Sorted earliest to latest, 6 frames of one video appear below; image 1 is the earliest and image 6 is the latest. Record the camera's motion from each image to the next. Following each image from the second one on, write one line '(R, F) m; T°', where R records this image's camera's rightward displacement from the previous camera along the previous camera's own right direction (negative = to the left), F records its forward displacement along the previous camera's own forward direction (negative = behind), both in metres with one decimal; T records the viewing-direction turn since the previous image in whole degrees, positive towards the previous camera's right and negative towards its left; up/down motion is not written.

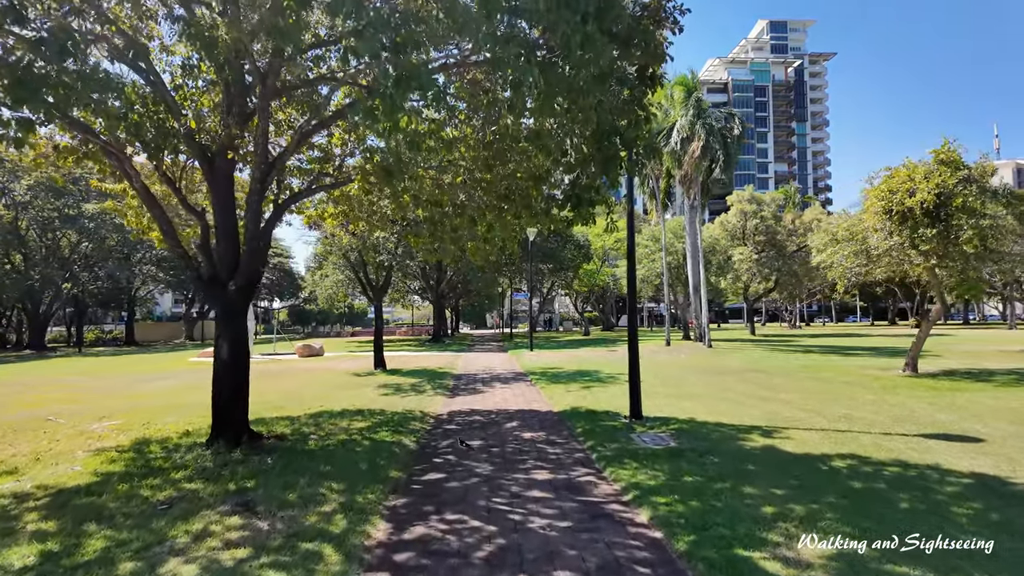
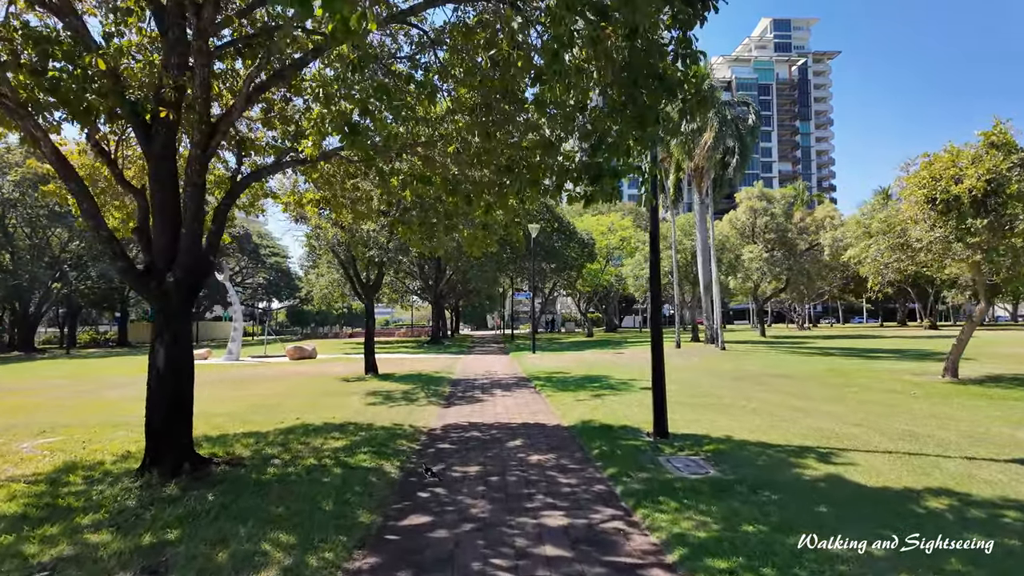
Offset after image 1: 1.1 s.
(0.0, +1.5) m; 0°
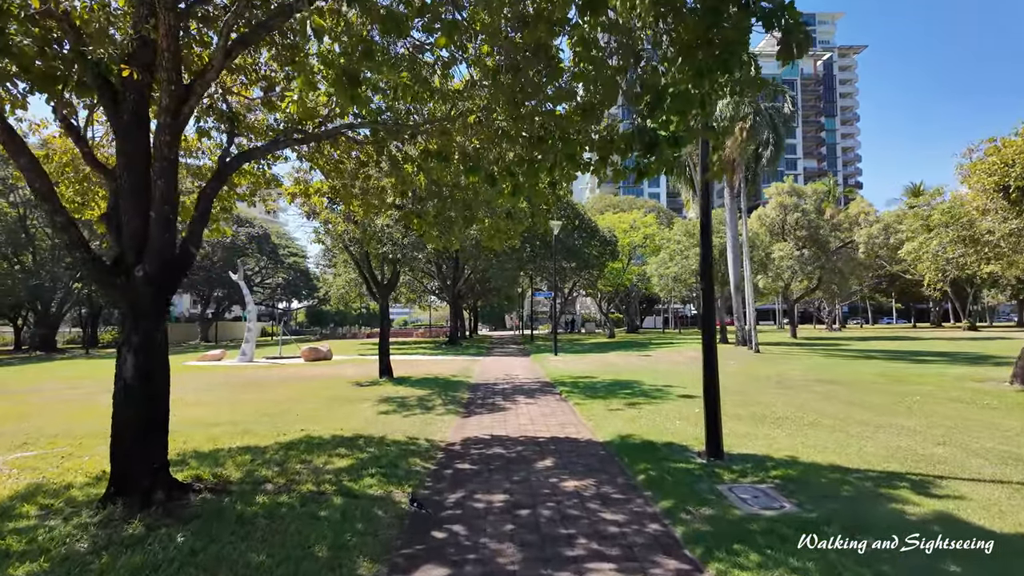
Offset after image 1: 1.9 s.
(-0.1, +1.1) m; -2°
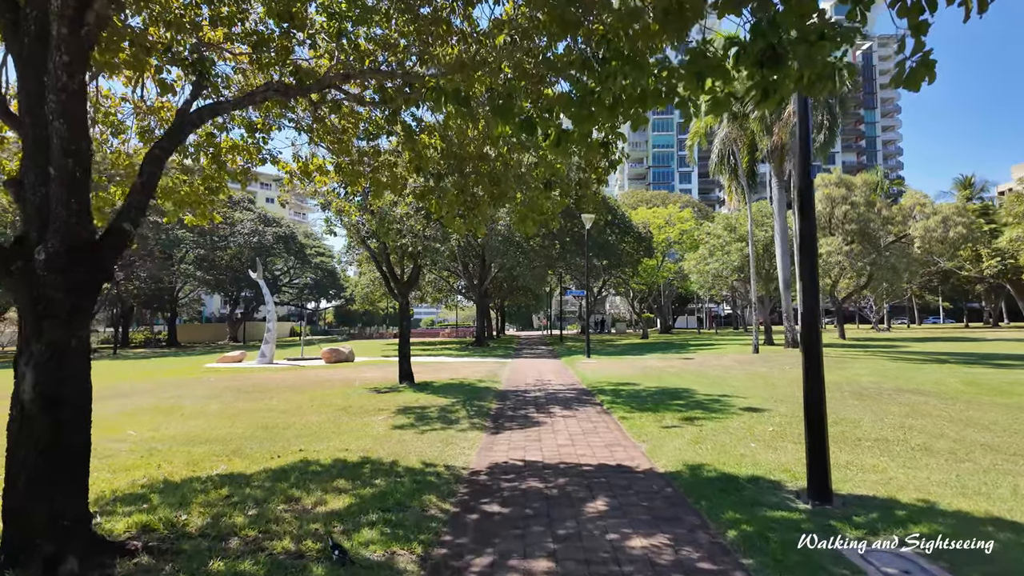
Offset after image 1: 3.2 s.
(-0.1, +1.7) m; -3°
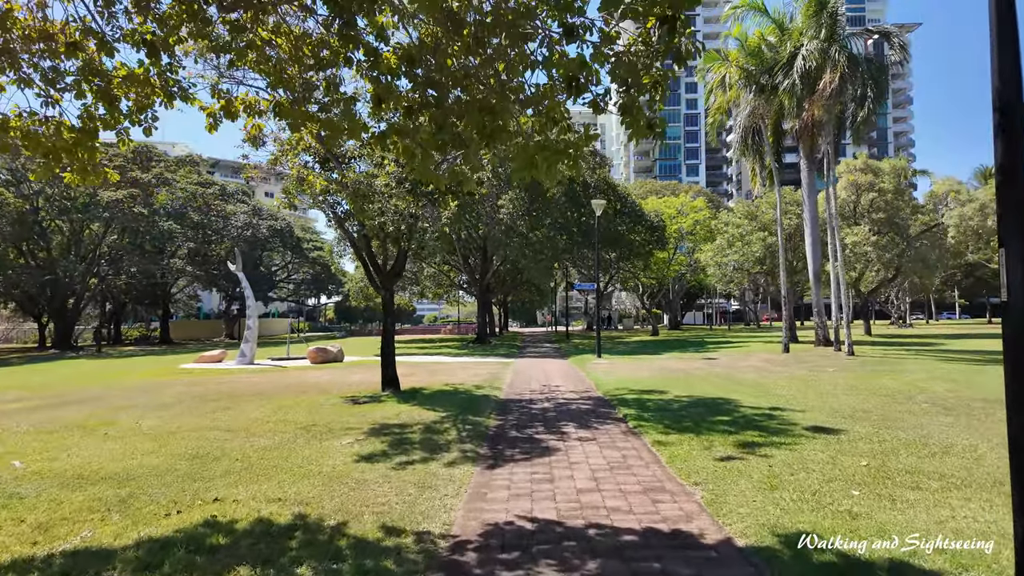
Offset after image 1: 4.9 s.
(0.0, +2.5) m; 0°
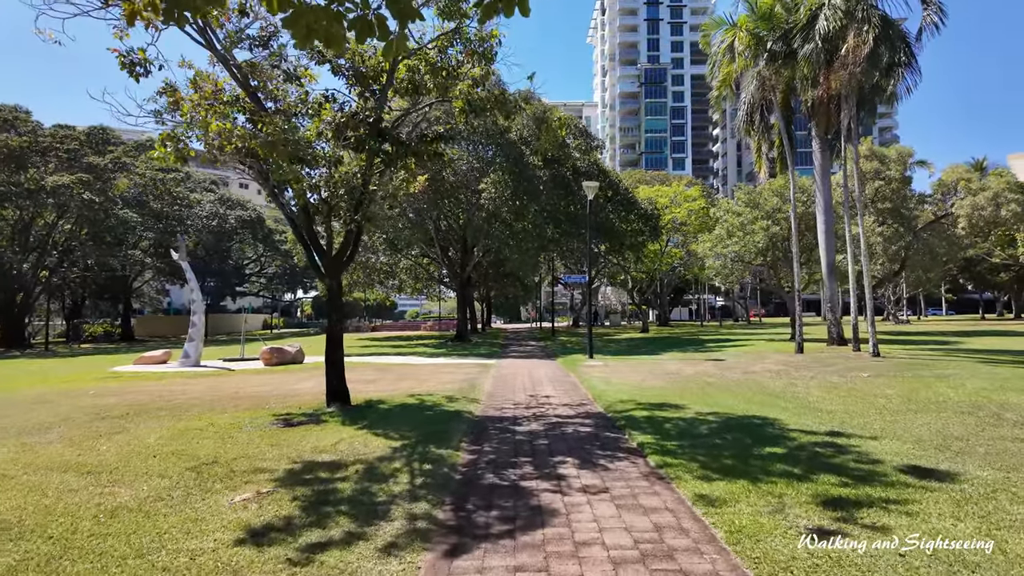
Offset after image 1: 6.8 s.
(+0.1, +2.7) m; +2°
